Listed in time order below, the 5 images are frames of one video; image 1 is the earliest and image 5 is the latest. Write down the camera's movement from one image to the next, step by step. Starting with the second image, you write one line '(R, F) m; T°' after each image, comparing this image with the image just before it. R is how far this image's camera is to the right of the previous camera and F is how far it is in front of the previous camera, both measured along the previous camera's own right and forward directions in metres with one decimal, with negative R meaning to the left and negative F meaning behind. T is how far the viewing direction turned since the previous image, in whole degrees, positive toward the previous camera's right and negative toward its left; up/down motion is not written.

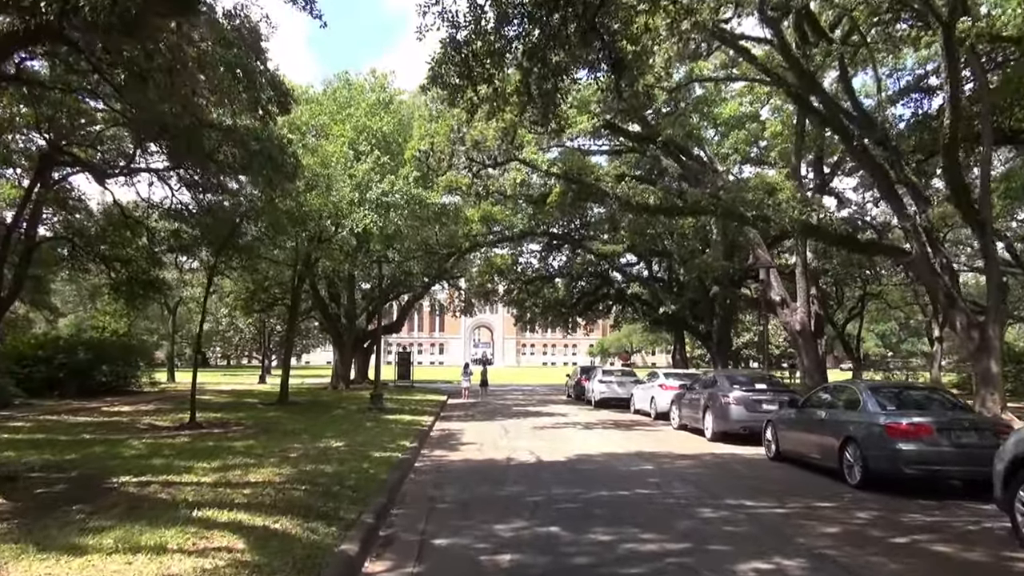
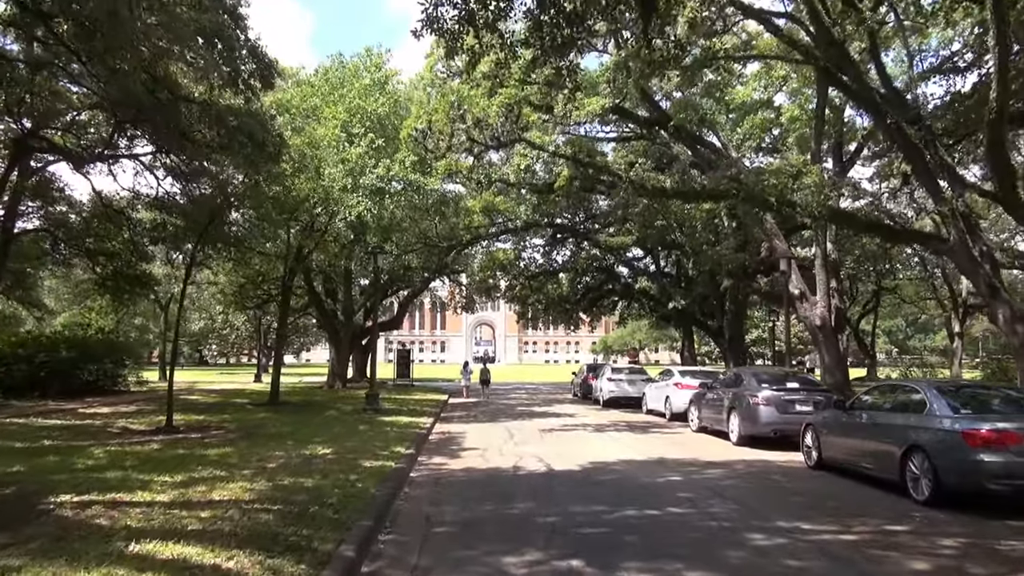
(-0.1, +1.4) m; 0°
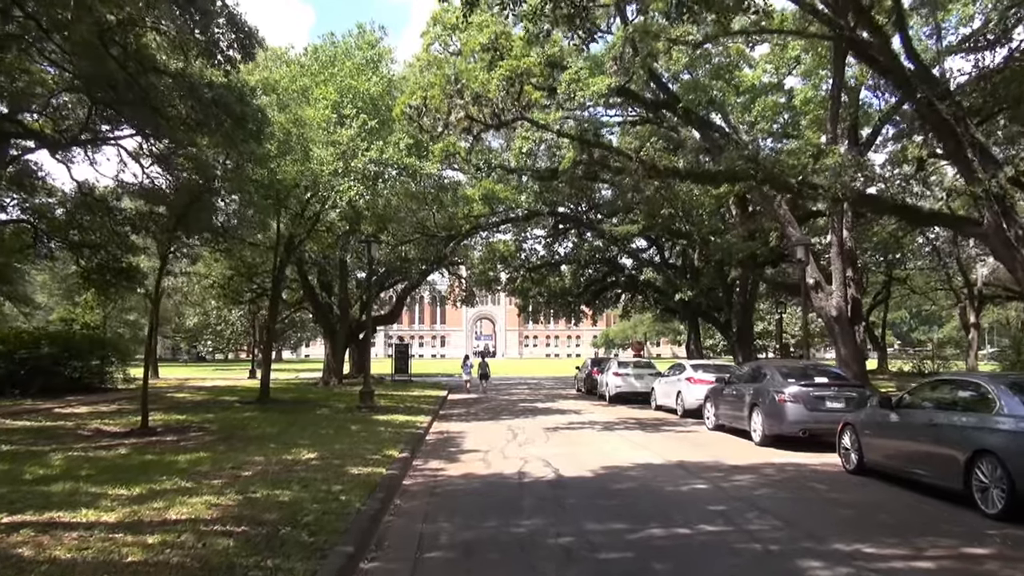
(0.0, +1.2) m; 0°
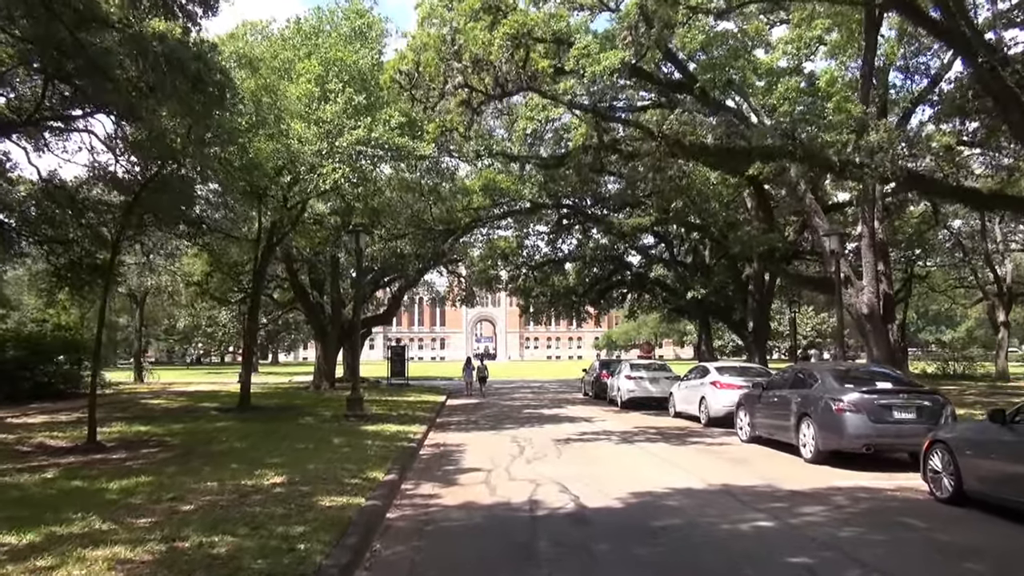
(-0.1, +1.9) m; 0°
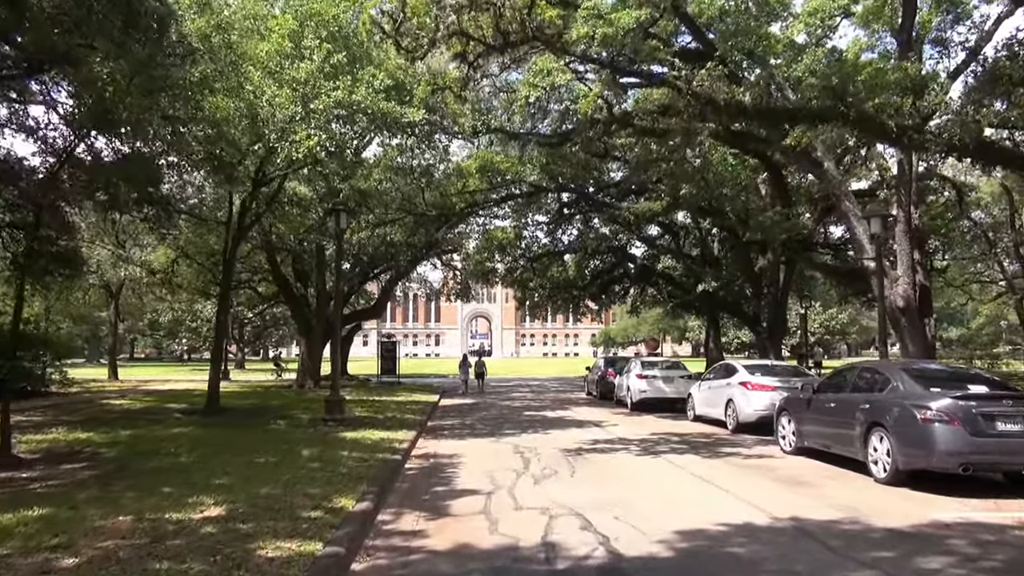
(-0.1, +2.1) m; 0°
